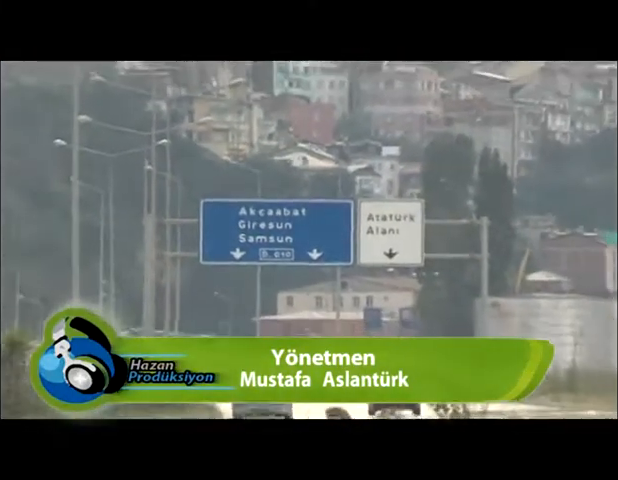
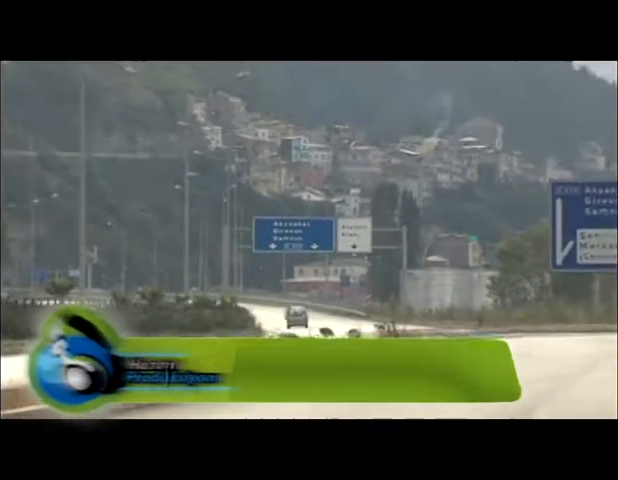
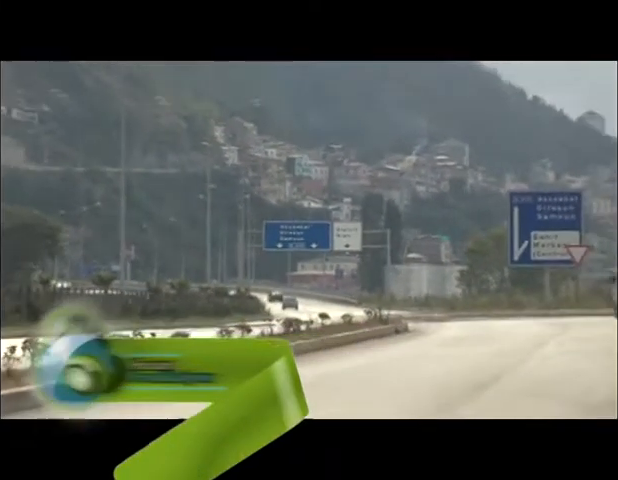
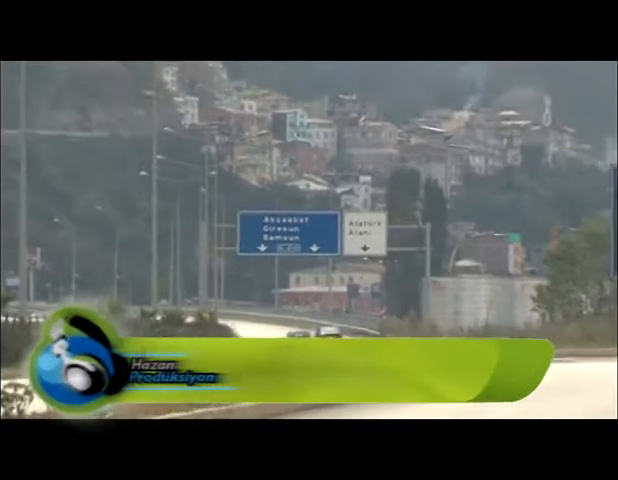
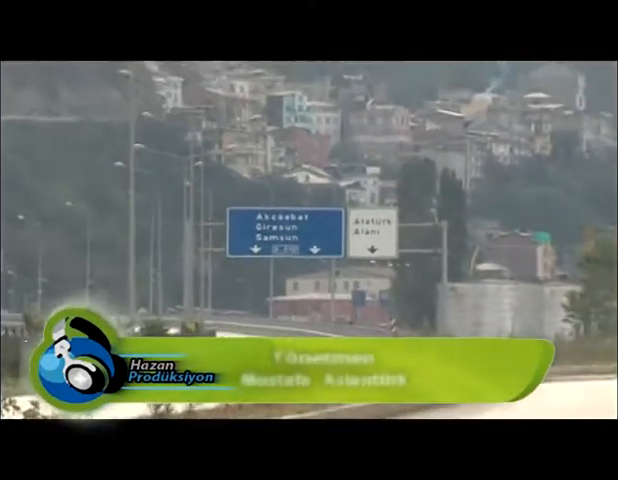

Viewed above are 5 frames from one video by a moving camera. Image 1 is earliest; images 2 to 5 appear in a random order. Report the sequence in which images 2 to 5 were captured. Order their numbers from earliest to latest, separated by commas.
5, 4, 2, 3
